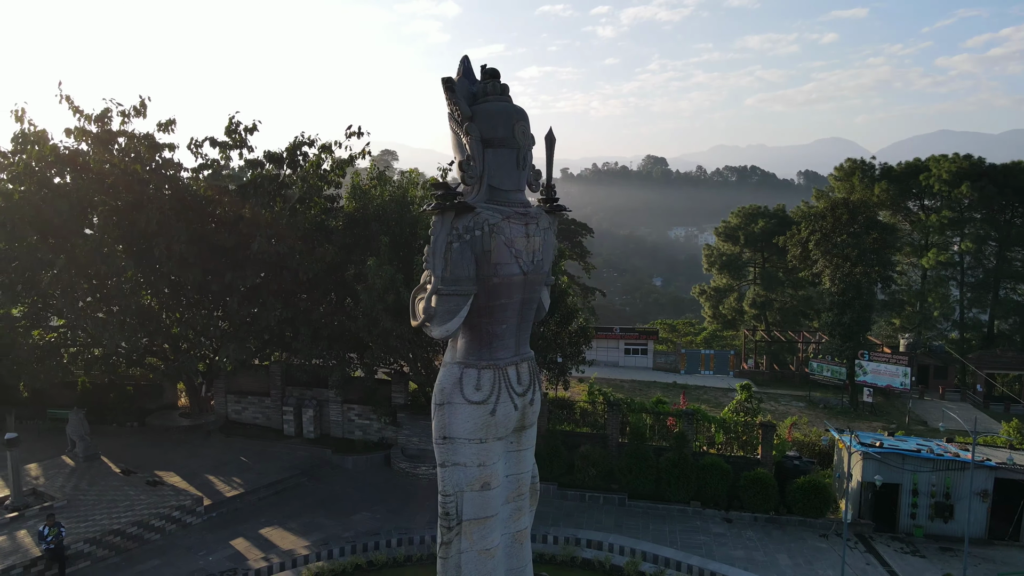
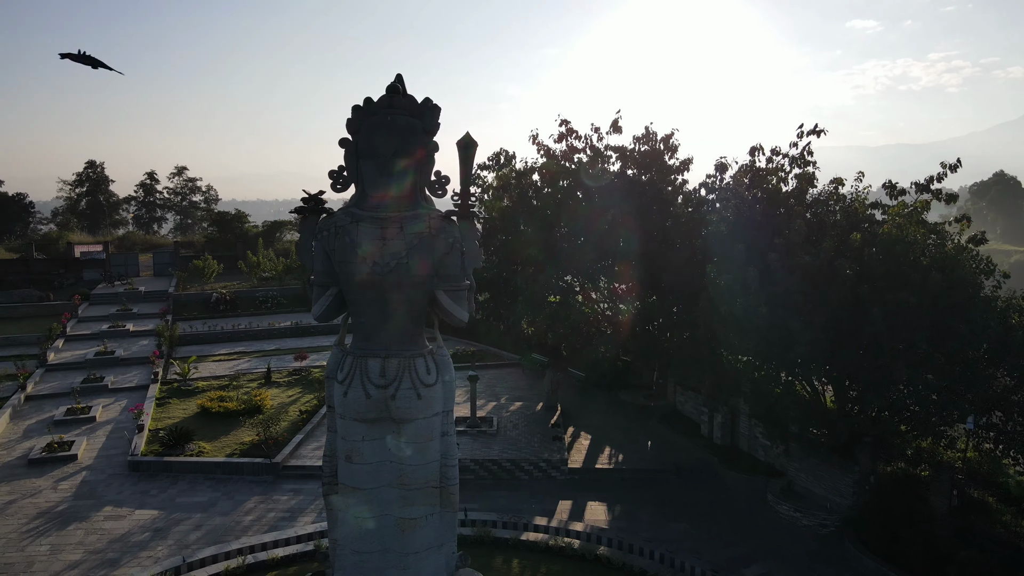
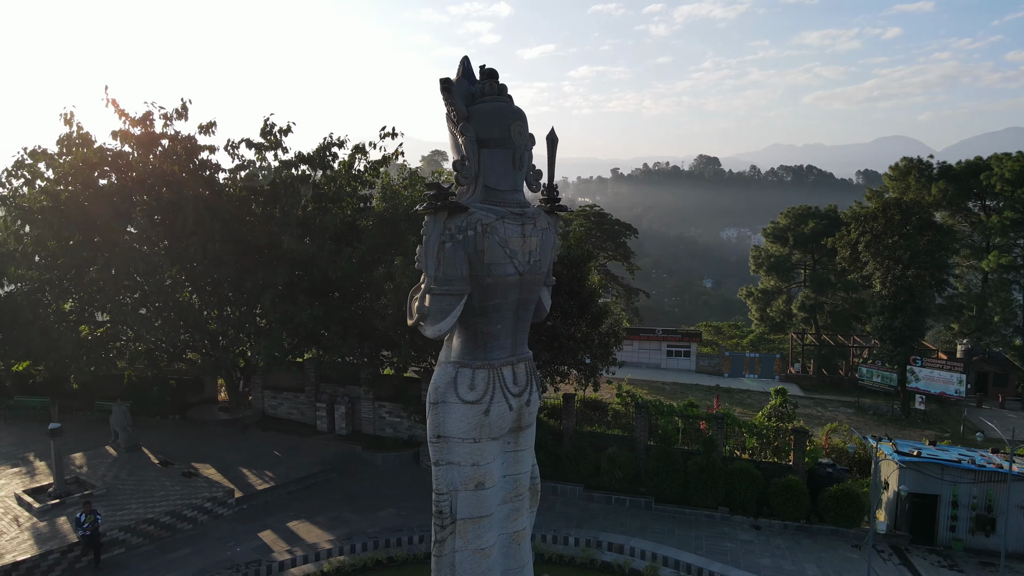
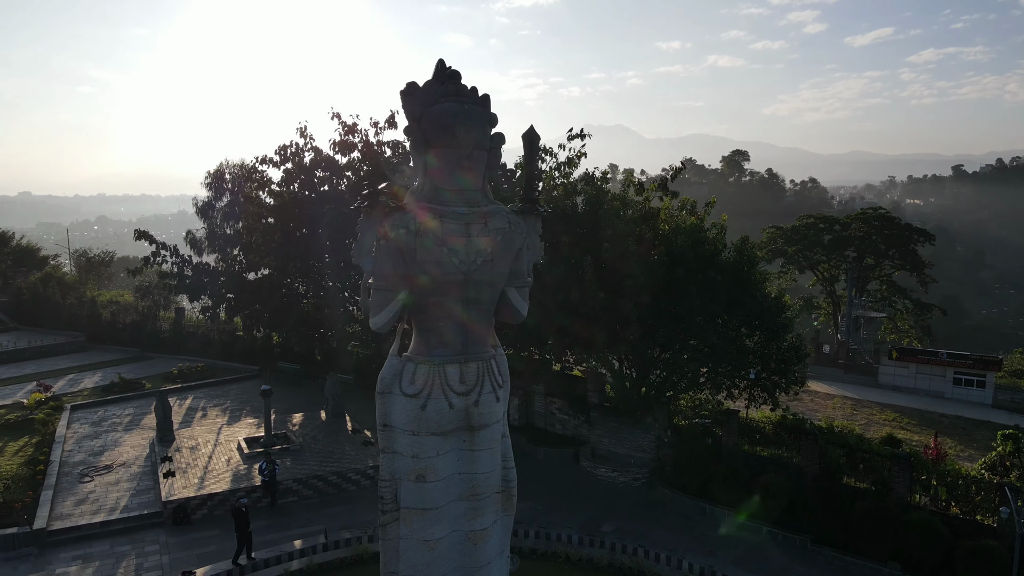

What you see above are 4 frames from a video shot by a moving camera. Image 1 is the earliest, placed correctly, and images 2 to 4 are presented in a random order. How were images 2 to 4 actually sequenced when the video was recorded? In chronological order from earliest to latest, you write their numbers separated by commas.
3, 4, 2
